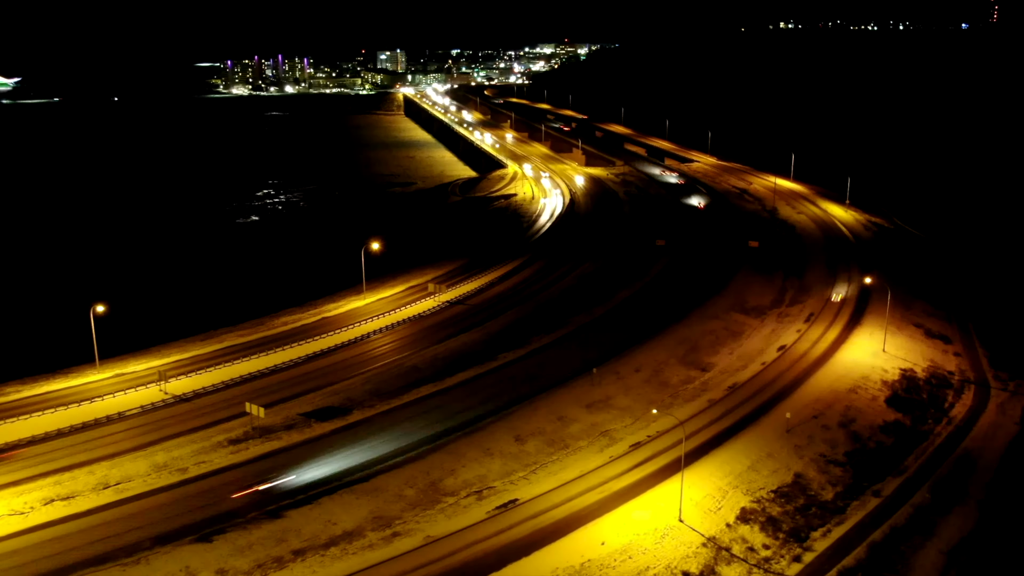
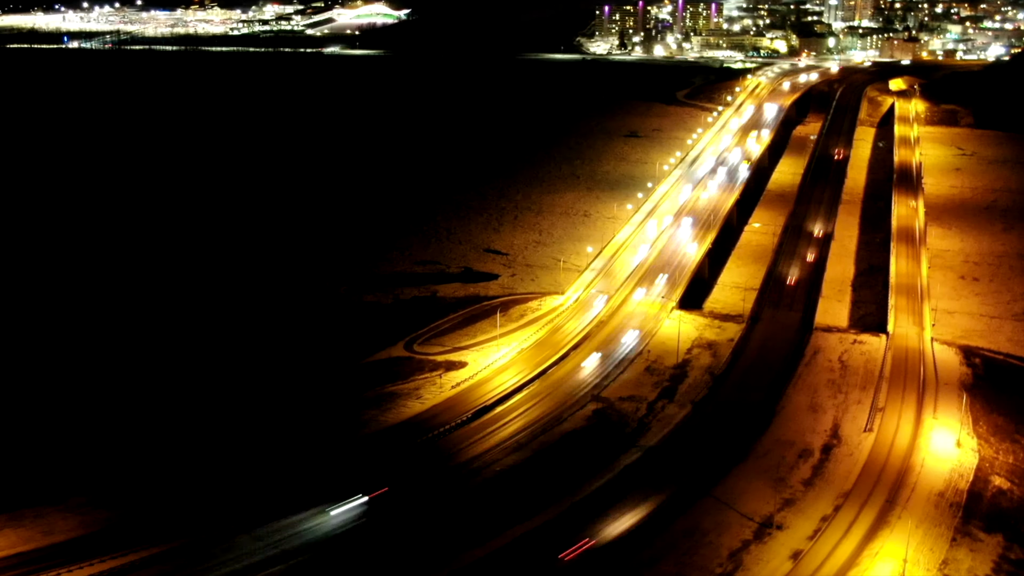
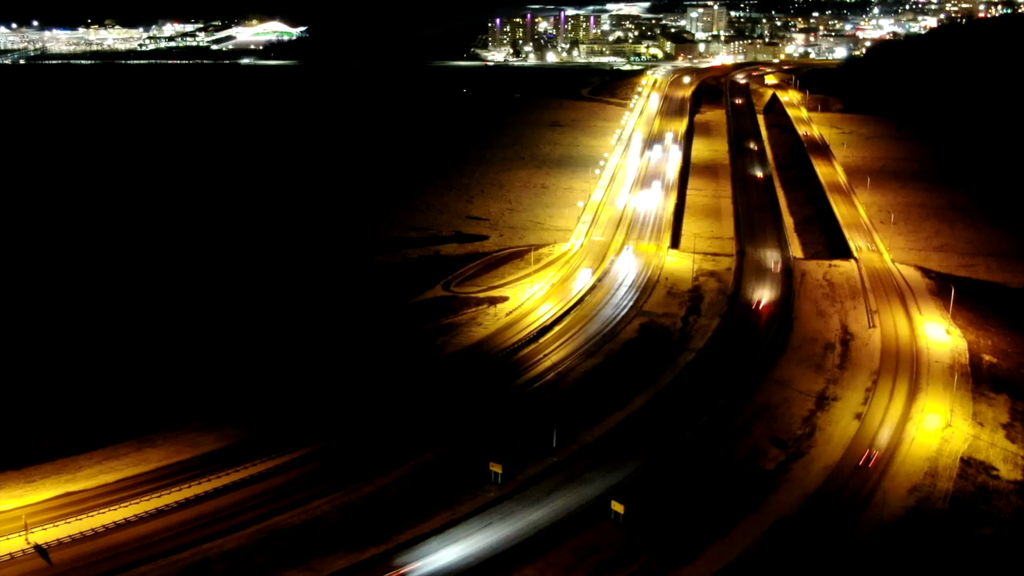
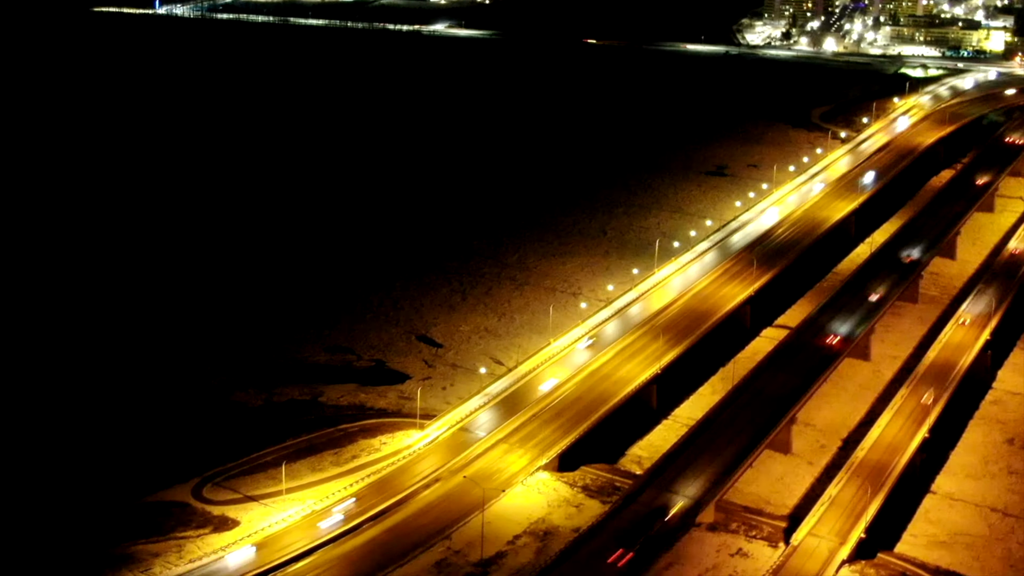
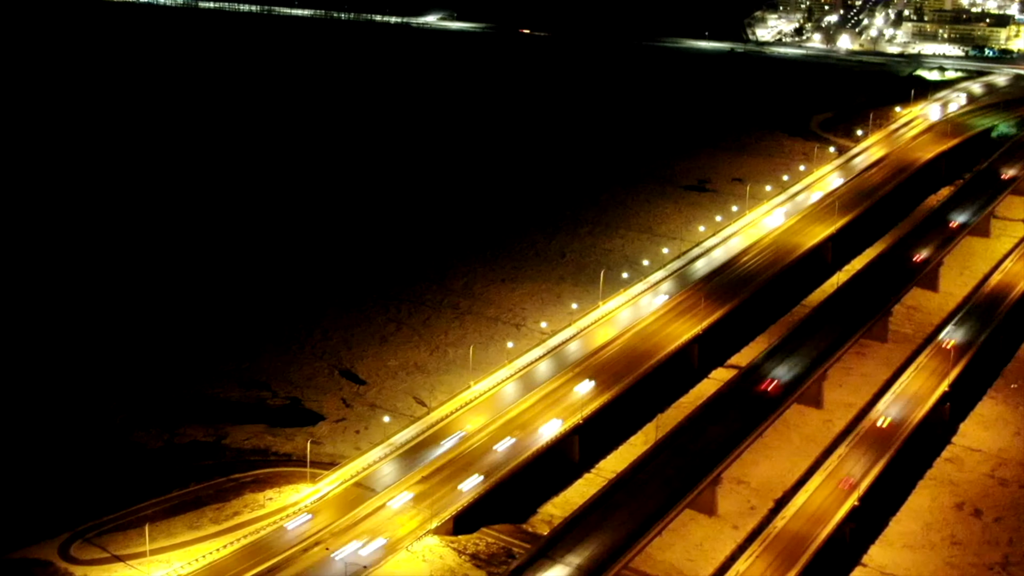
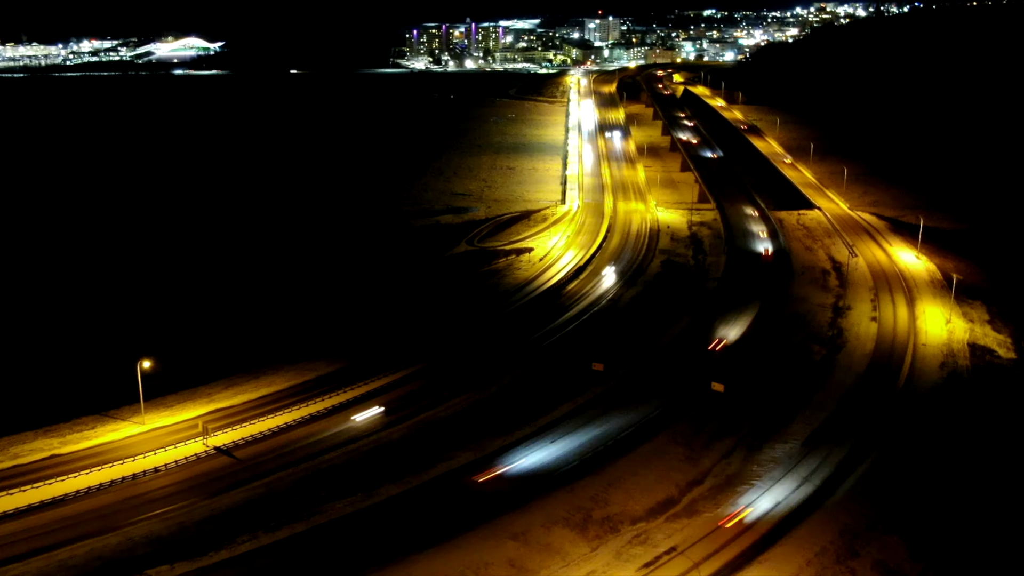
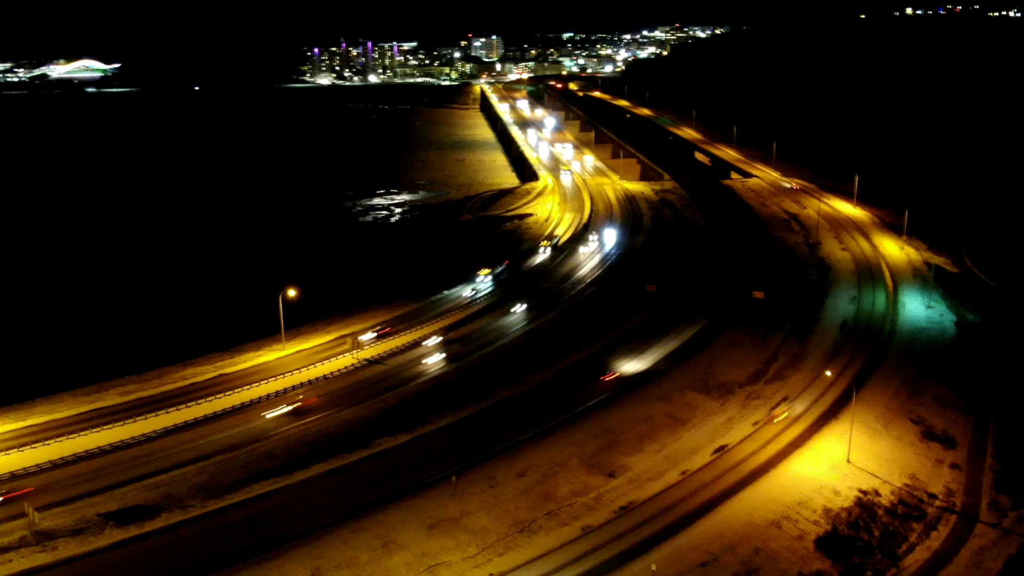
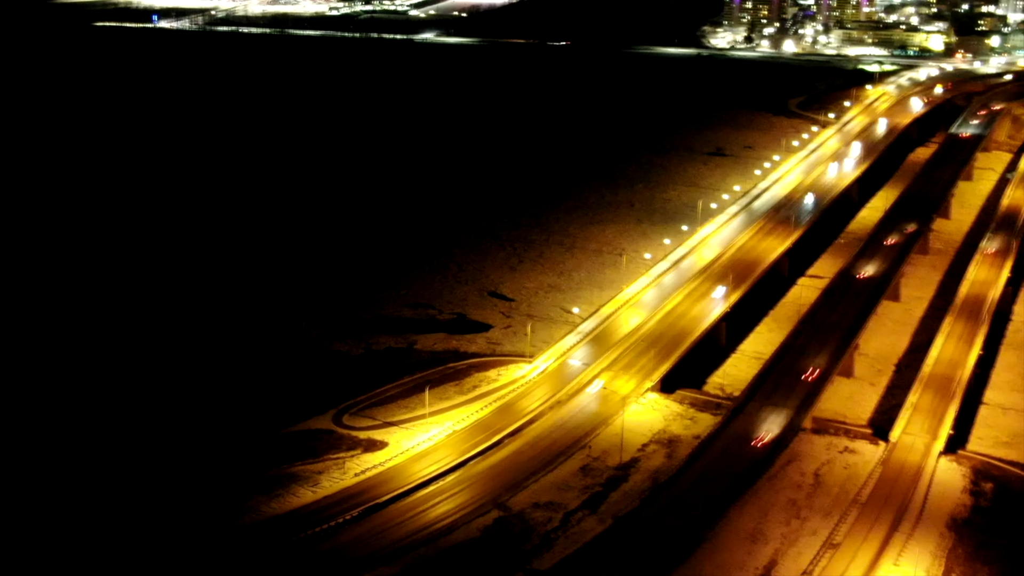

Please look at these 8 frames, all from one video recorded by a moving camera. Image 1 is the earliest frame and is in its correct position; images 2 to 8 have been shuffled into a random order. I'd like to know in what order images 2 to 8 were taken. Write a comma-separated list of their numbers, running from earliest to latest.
7, 6, 3, 2, 8, 4, 5
